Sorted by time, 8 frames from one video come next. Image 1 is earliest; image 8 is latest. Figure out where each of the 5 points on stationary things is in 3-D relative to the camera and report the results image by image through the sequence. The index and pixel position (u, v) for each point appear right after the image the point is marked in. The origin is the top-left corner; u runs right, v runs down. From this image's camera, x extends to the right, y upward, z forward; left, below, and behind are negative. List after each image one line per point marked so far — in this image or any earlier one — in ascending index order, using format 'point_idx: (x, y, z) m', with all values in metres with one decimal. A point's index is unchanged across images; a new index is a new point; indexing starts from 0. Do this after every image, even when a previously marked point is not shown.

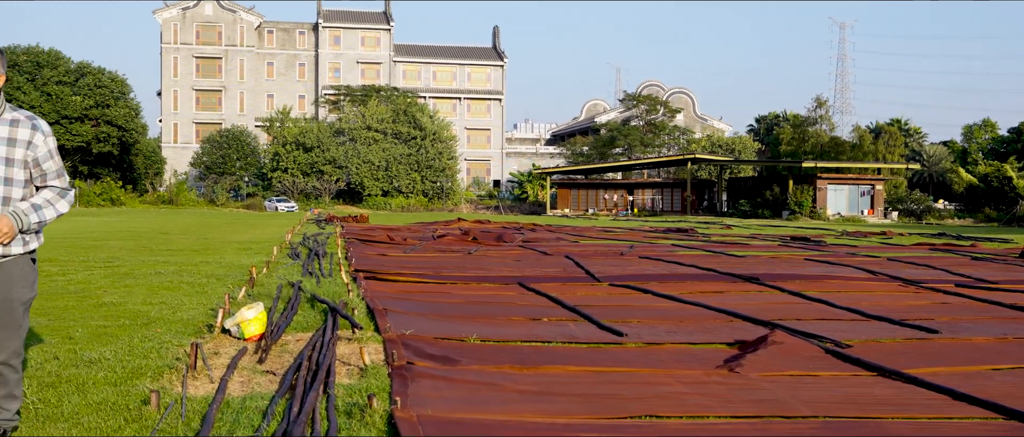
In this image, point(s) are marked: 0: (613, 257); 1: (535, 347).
0: (+1.5, -0.6, +11.0) m
1: (+0.2, -1.1, +6.5) m
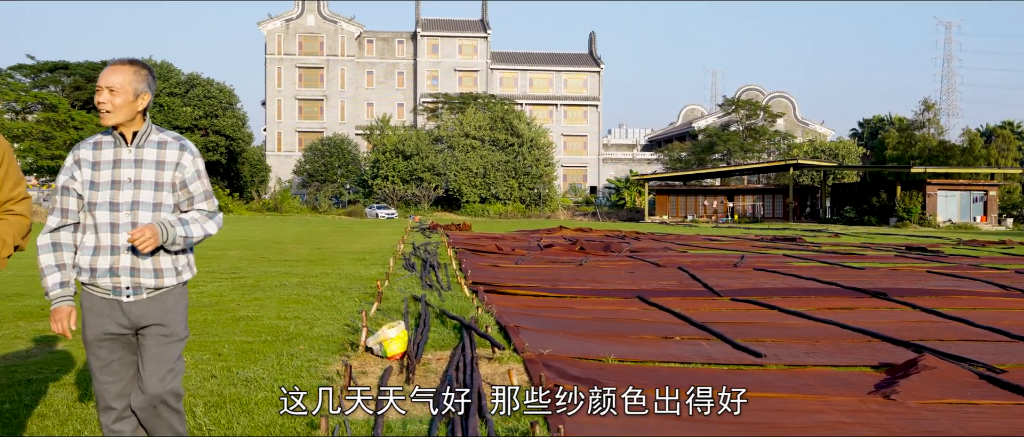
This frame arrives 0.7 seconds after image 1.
0: (+3.0, -0.7, +10.7) m
1: (+1.3, -1.2, +6.3) m
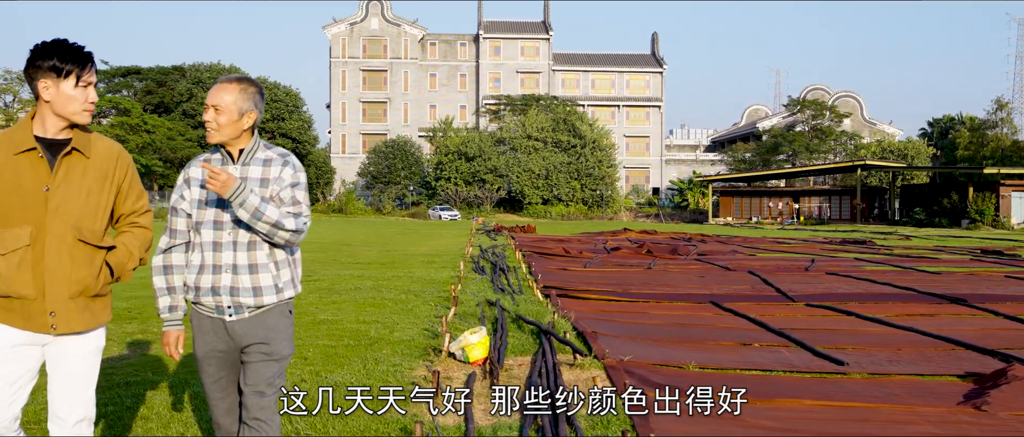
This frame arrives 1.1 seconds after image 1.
0: (+3.9, -0.8, +10.5) m
1: (+2.0, -1.3, +6.2) m
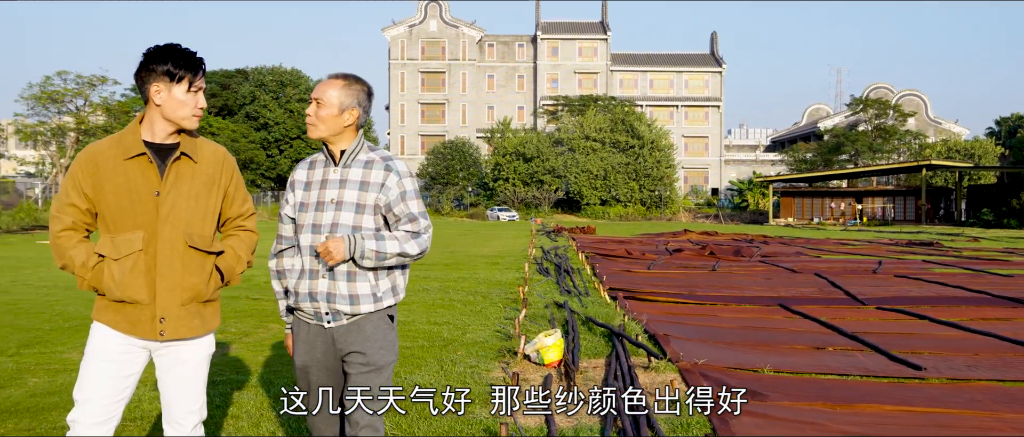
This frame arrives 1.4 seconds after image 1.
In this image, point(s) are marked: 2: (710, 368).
0: (+4.8, -0.8, +10.3) m
1: (+2.6, -1.3, +6.1) m
2: (+1.5, -1.2, +6.0) m
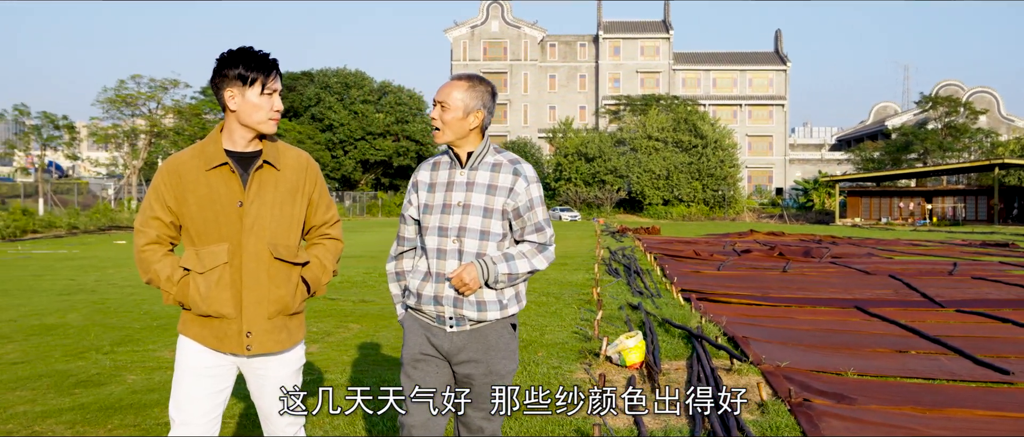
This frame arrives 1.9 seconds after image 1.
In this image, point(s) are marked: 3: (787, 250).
0: (+5.6, -0.8, +10.0) m
1: (+3.2, -1.3, +6.0) m
2: (+2.2, -1.2, +6.0) m
3: (+3.9, -0.4, +11.0) m
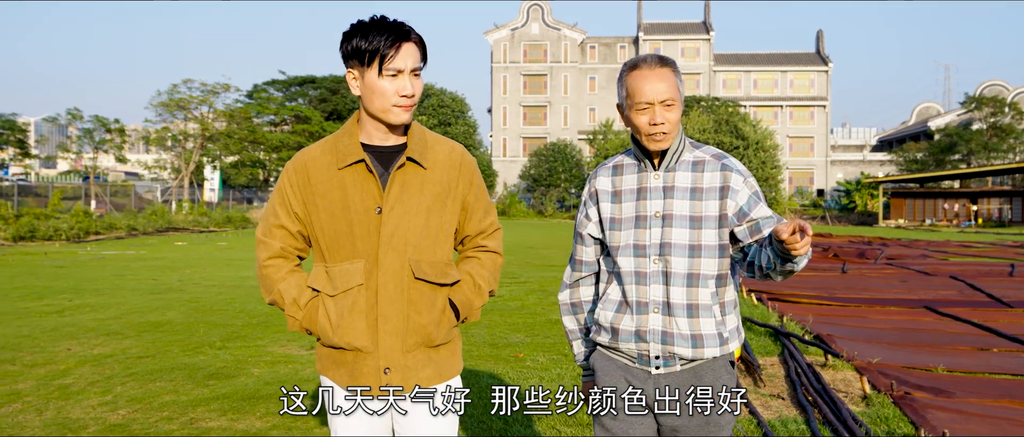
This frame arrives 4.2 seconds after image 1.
0: (+6.4, -0.8, +9.9) m
1: (+3.9, -1.3, +6.0) m
2: (+2.9, -1.1, +5.9) m
3: (+4.6, -0.4, +10.9) m
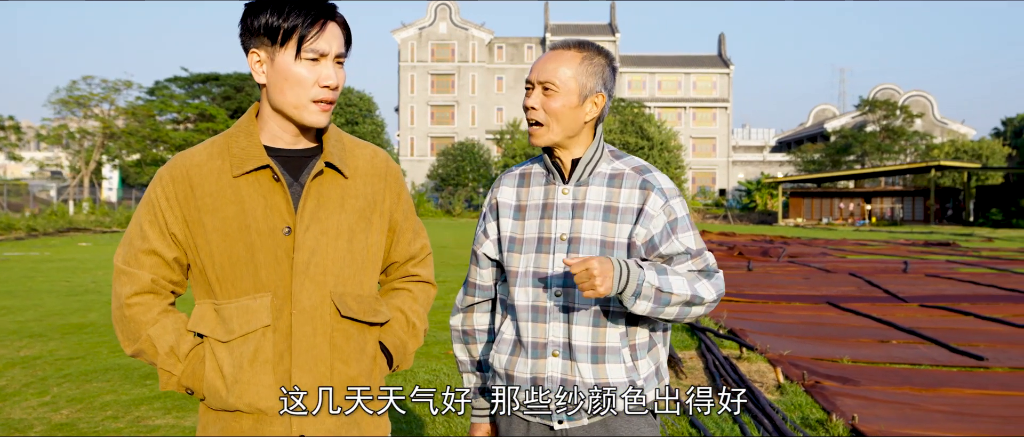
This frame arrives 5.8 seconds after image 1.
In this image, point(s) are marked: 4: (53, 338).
0: (+5.2, -0.7, +10.8) m
1: (+3.3, -1.2, +6.5) m
2: (+2.3, -1.1, +6.3) m
3: (+3.4, -0.4, +11.5) m
4: (-2.7, -0.7, +4.5) m
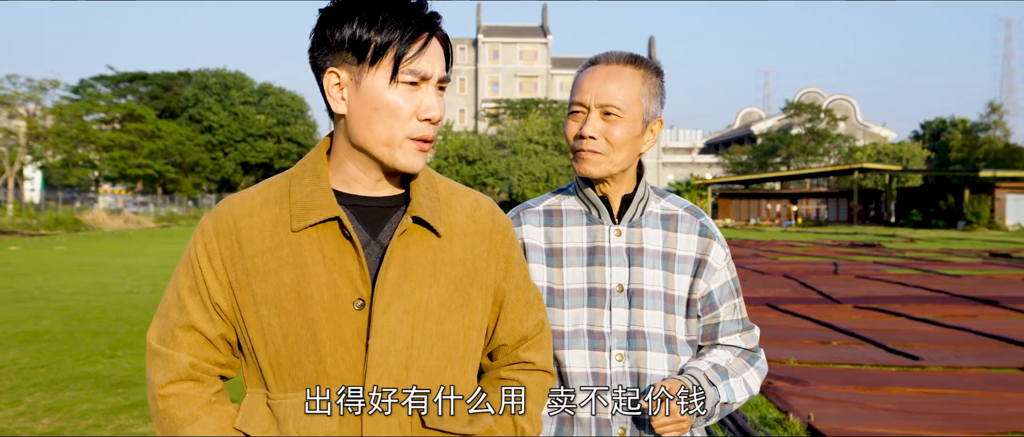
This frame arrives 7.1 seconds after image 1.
0: (+4.4, -0.7, +11.4) m
1: (+2.9, -1.2, +6.9) m
2: (+1.9, -1.1, +6.7) m
3: (+2.5, -0.4, +11.9) m
4: (-2.9, -0.7, +4.3) m
